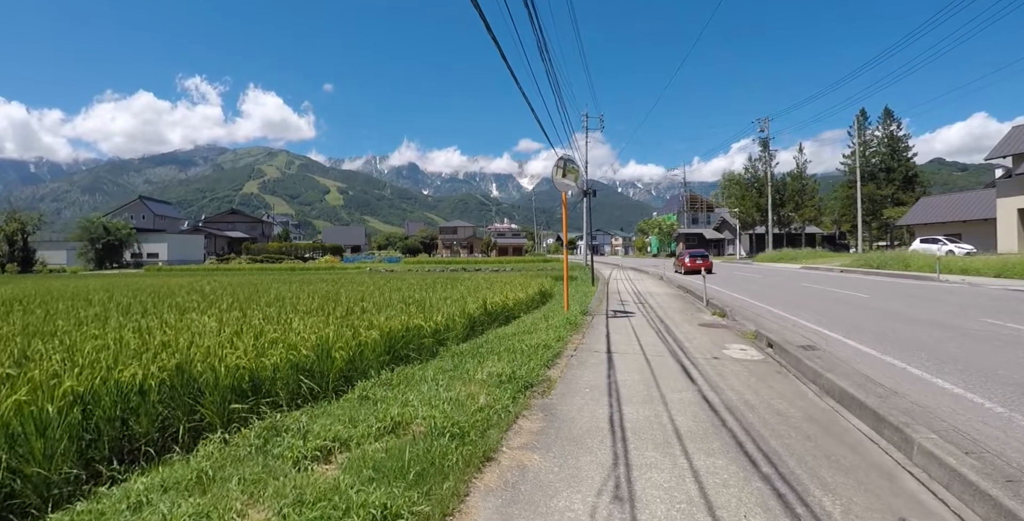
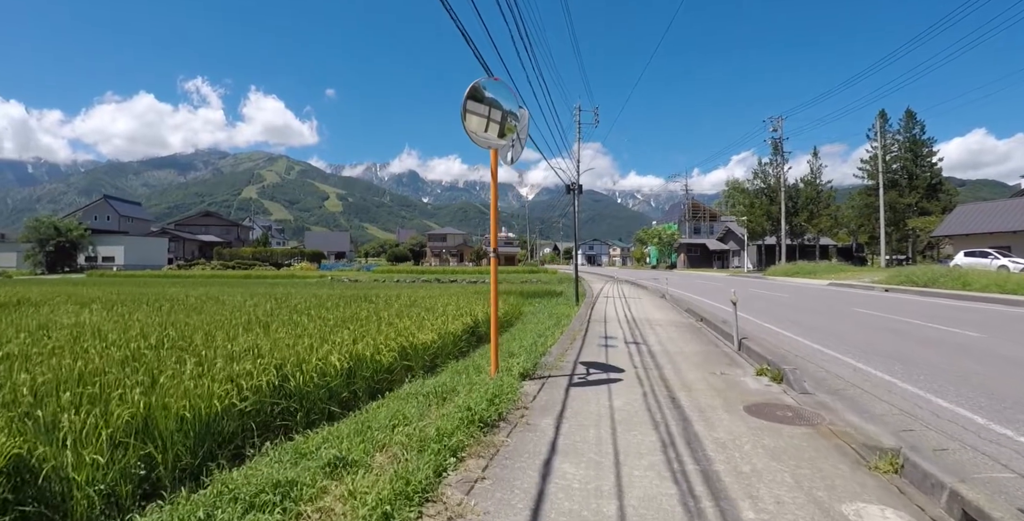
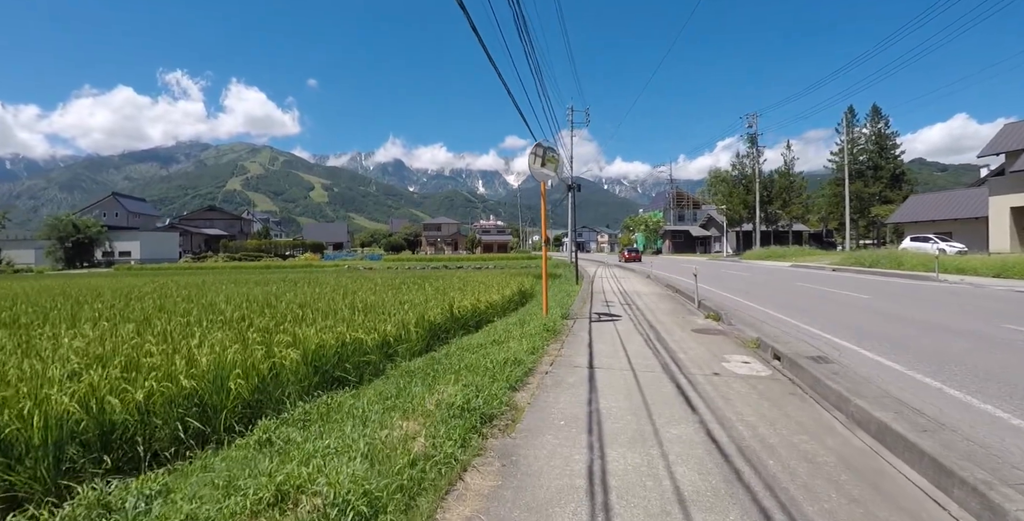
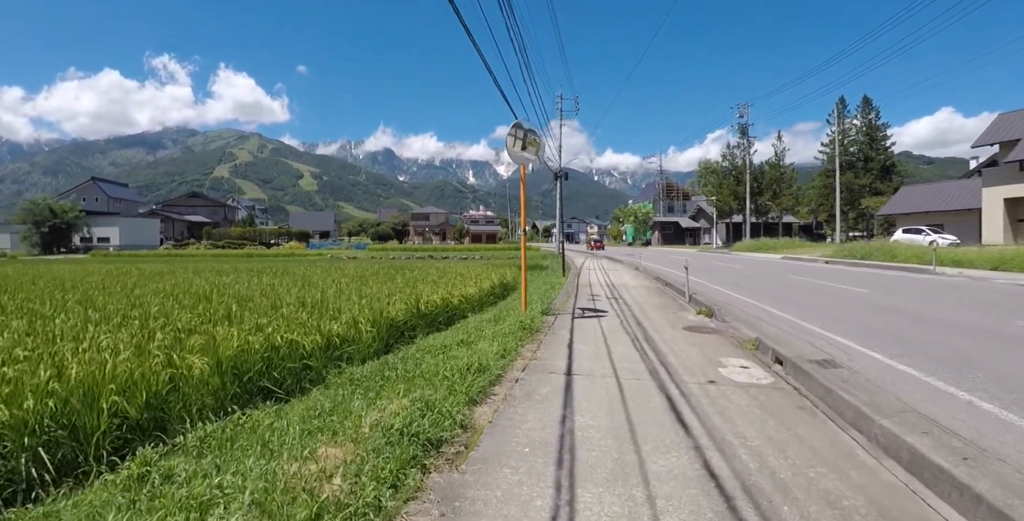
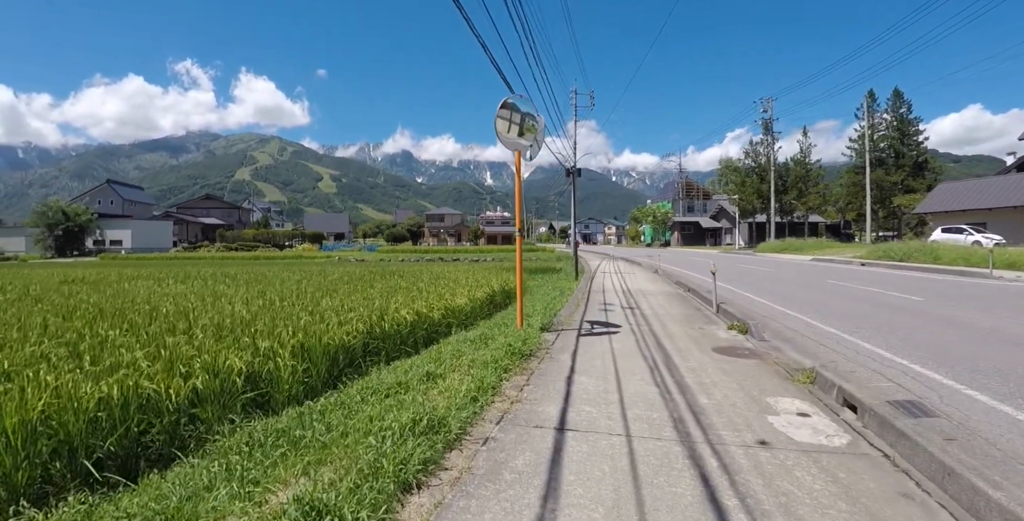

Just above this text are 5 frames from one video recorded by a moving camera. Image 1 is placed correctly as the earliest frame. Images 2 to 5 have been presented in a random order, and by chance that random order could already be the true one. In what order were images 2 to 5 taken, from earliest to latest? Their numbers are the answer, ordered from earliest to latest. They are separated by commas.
3, 4, 5, 2
